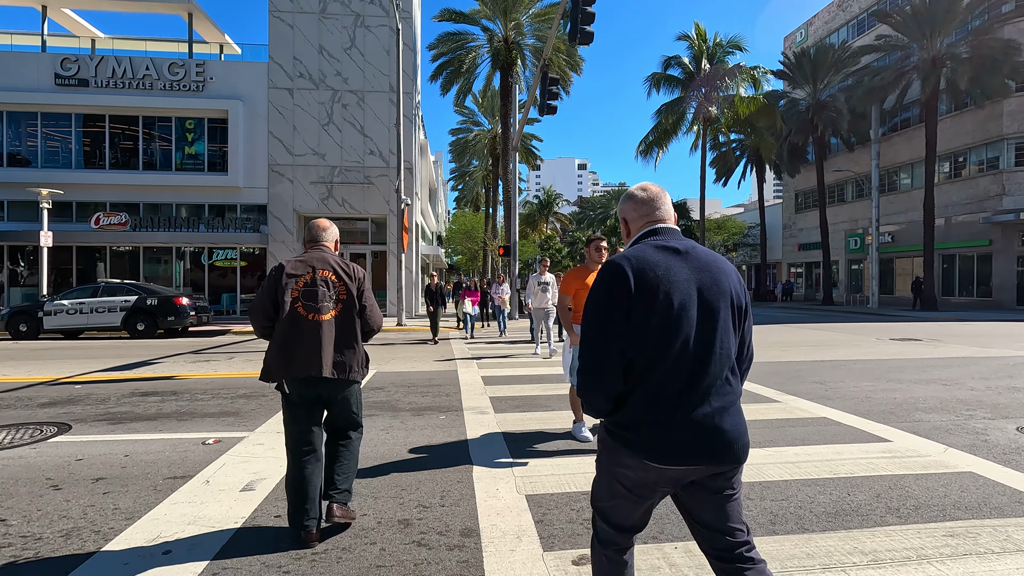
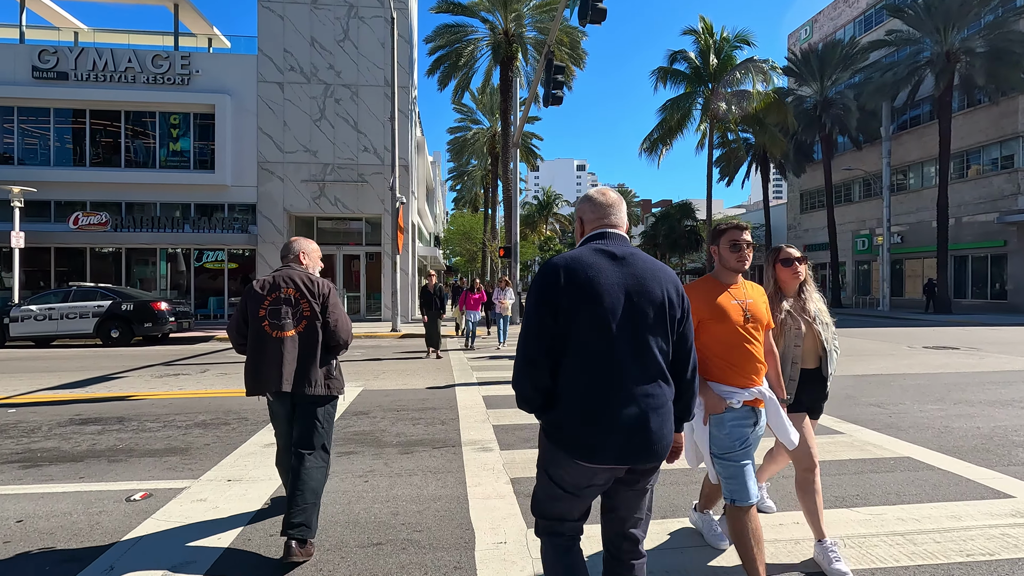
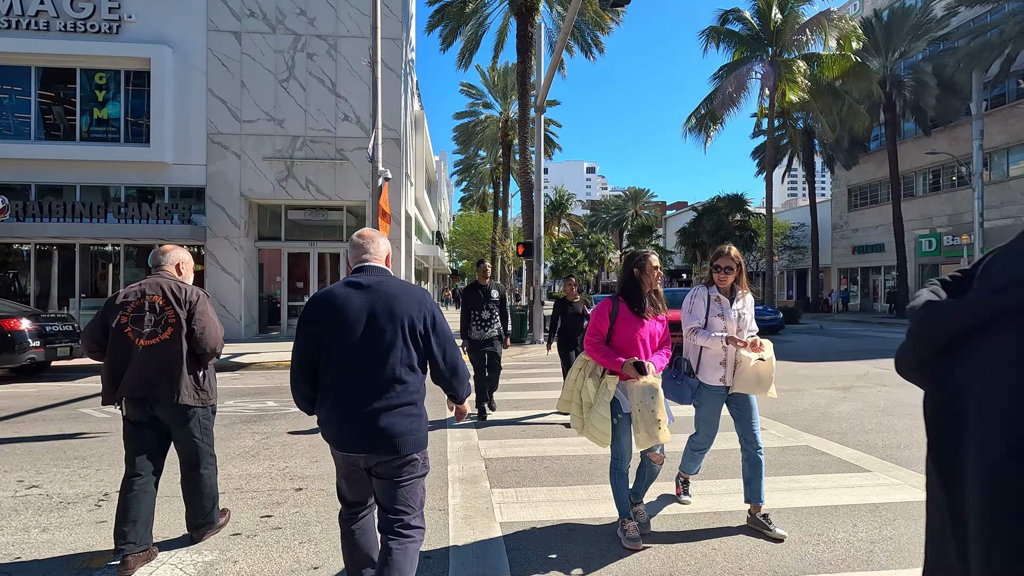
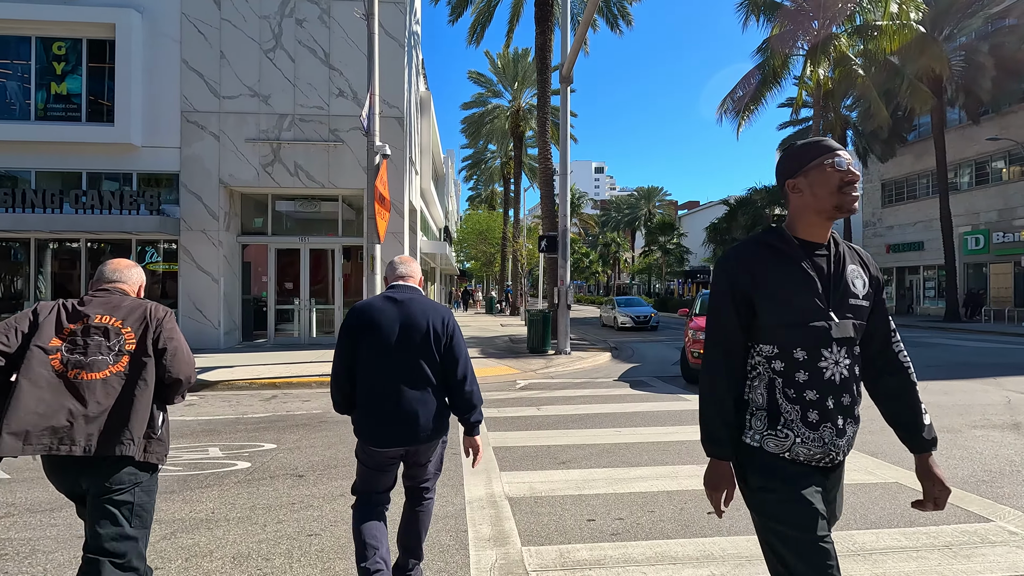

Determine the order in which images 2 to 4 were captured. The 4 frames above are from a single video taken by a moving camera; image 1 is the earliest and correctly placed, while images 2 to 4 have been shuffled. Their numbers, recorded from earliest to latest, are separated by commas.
2, 3, 4
